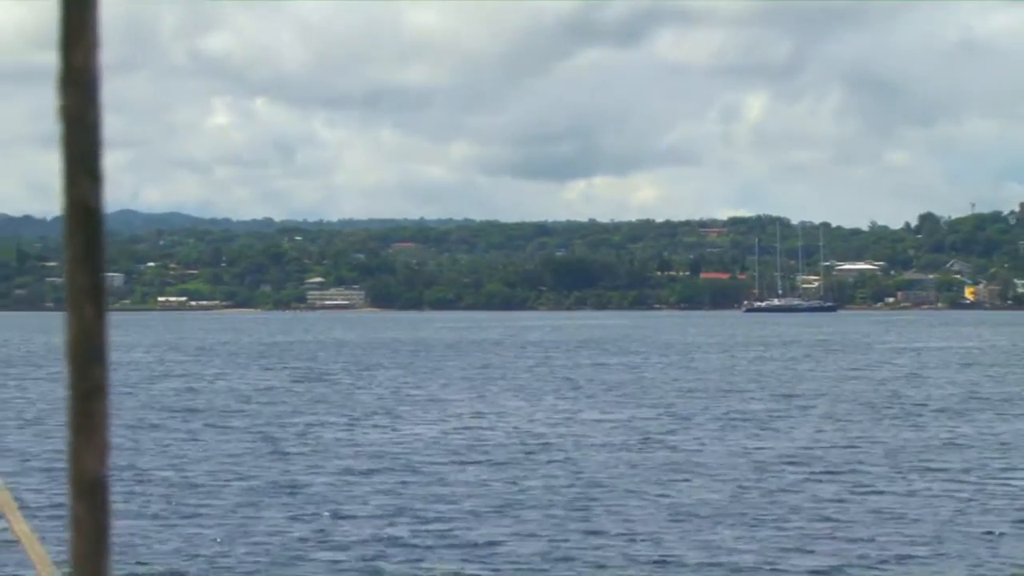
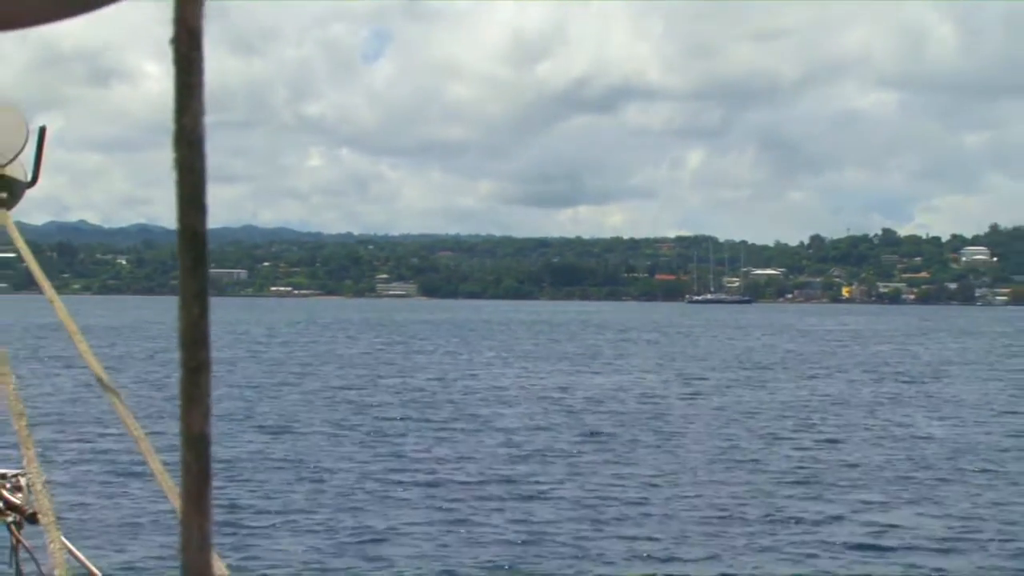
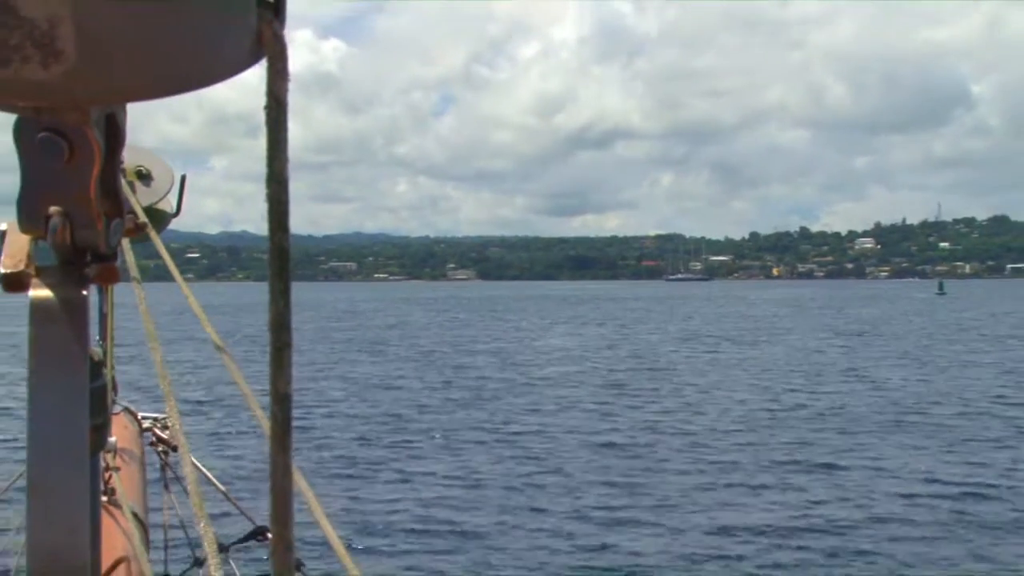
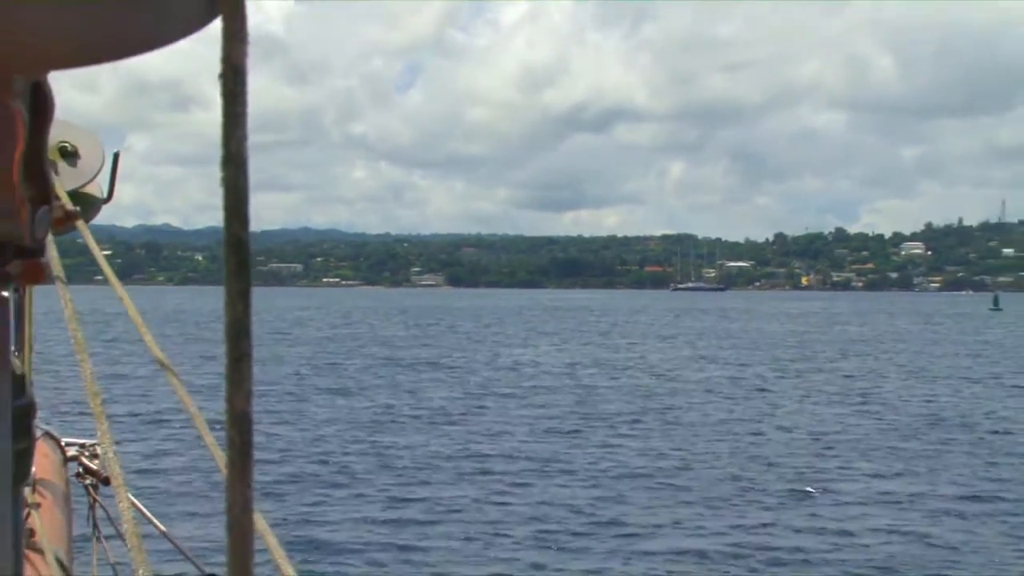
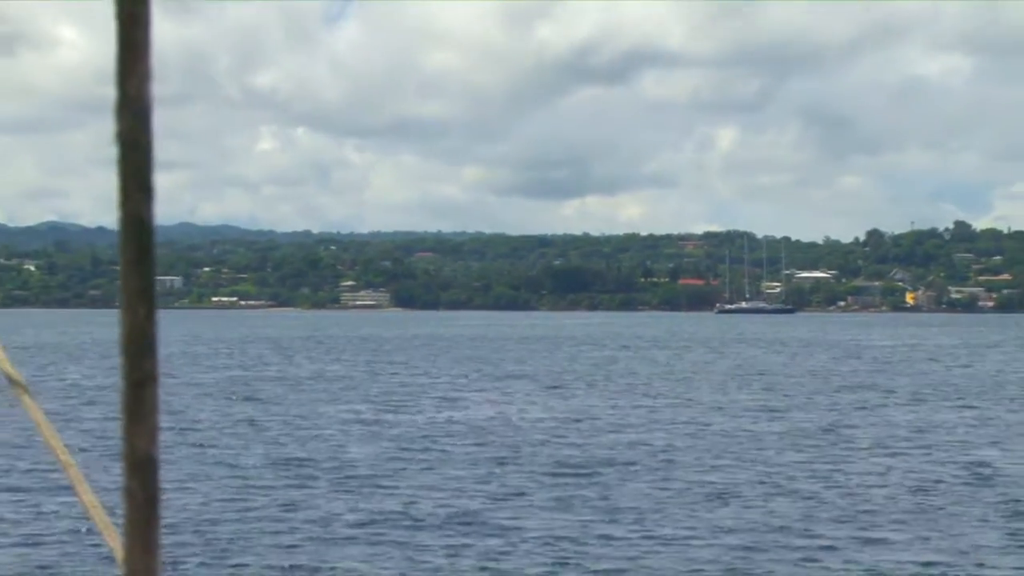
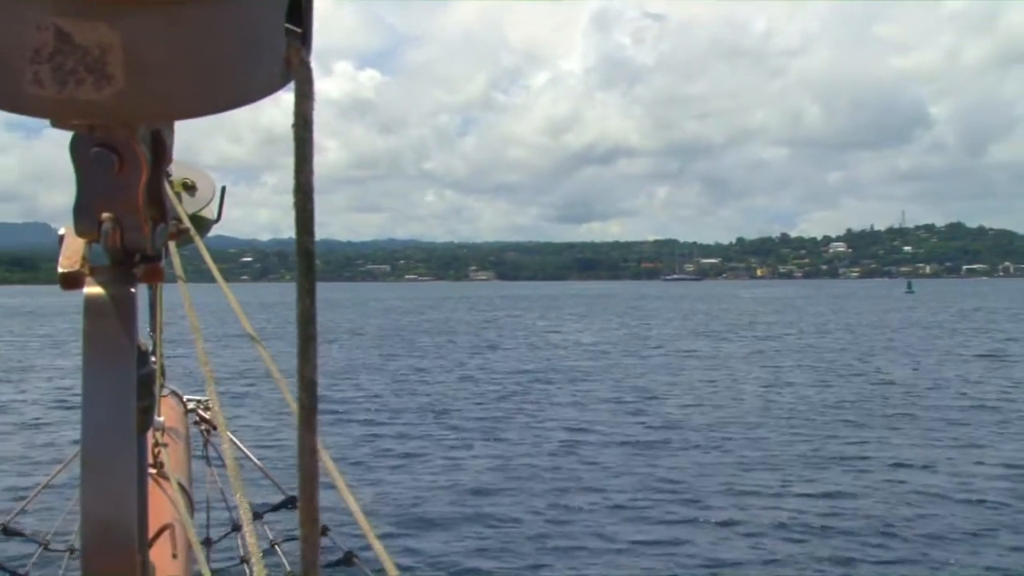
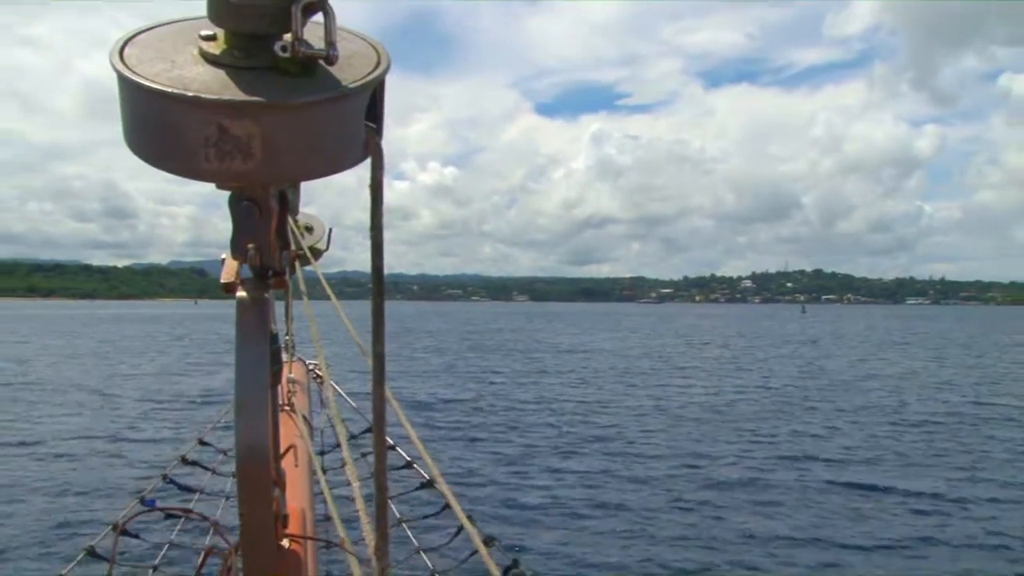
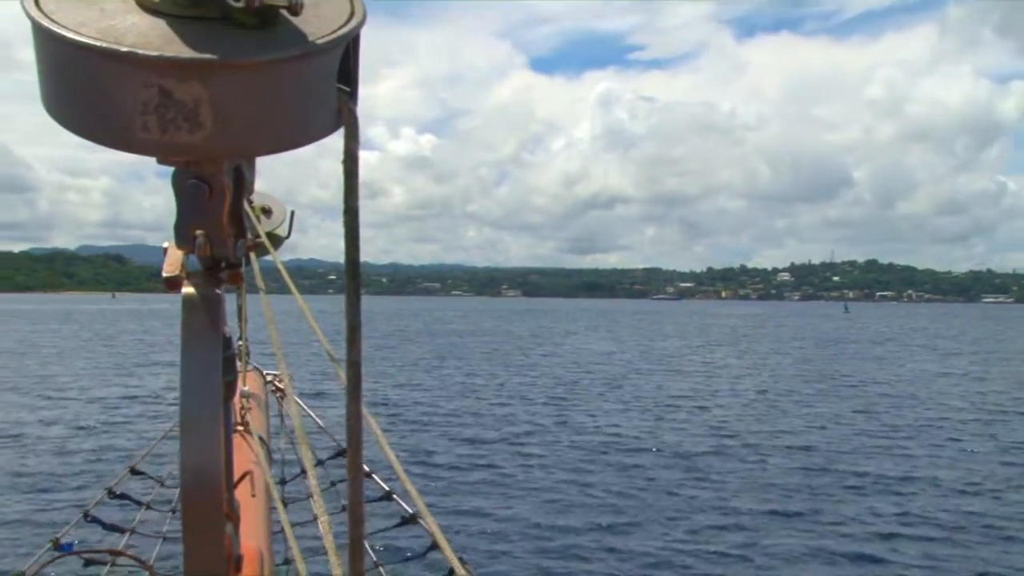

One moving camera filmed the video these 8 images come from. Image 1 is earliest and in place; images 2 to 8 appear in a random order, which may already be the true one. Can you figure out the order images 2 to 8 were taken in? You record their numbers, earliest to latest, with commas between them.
5, 2, 4, 3, 6, 8, 7
